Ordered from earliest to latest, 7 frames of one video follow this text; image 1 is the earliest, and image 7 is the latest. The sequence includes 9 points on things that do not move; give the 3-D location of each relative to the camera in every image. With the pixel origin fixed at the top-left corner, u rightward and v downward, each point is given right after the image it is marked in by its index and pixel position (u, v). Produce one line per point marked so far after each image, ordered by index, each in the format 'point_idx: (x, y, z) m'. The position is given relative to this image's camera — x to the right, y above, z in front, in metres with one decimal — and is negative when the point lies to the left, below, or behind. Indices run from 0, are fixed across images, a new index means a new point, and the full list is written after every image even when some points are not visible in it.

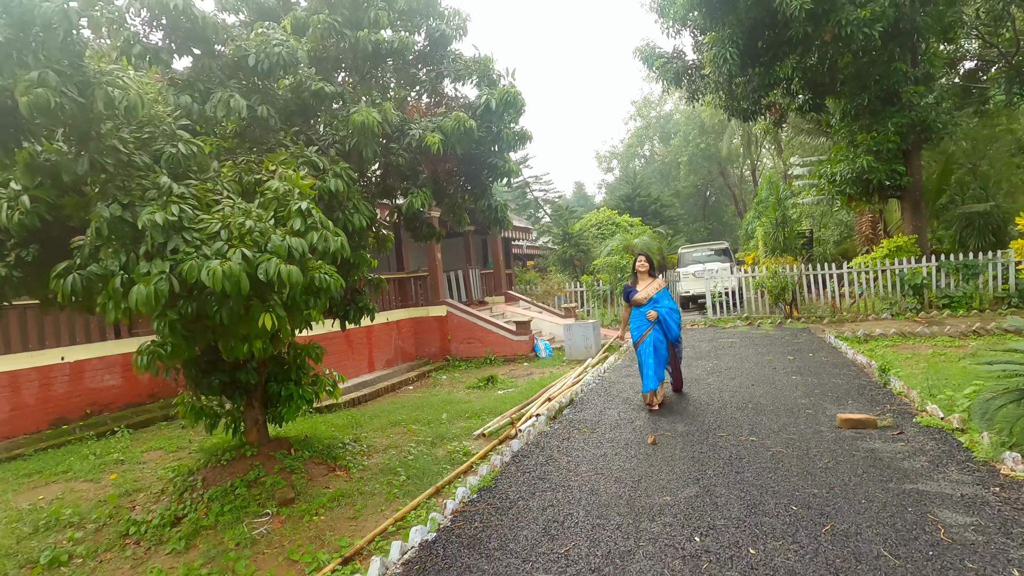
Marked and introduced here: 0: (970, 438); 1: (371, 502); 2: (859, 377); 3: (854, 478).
0: (+3.0, -1.0, +3.5) m
1: (-1.0, -1.5, +3.8) m
2: (+3.5, -0.9, +5.3) m
3: (+2.0, -1.1, +3.1) m
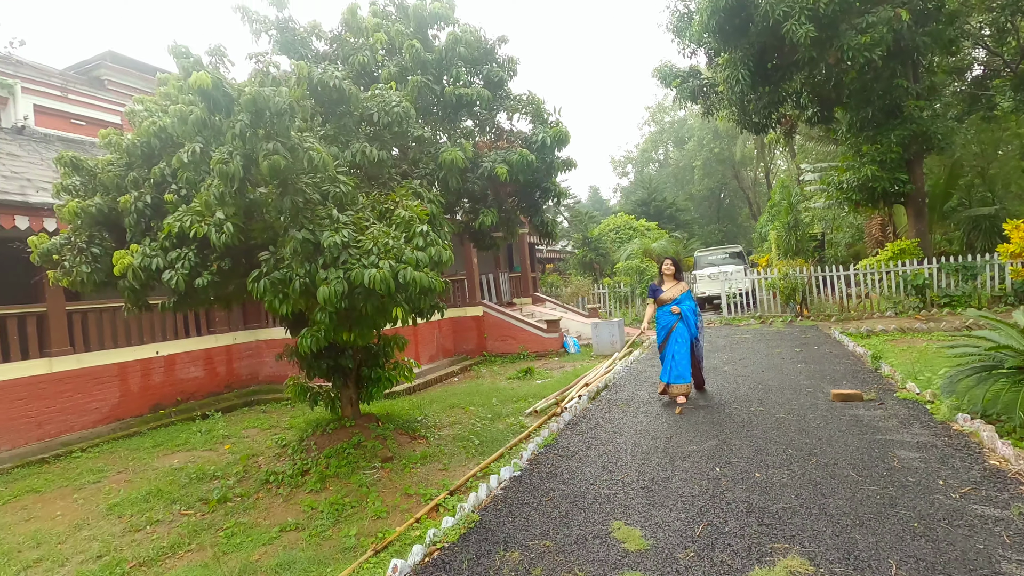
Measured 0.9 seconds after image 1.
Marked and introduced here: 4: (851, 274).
0: (+3.4, -1.0, +4.4) m
1: (-0.5, -1.5, +4.7) m
2: (+4.0, -0.9, +6.1) m
3: (+2.4, -1.1, +3.9) m
4: (+7.3, +0.3, +11.4) m
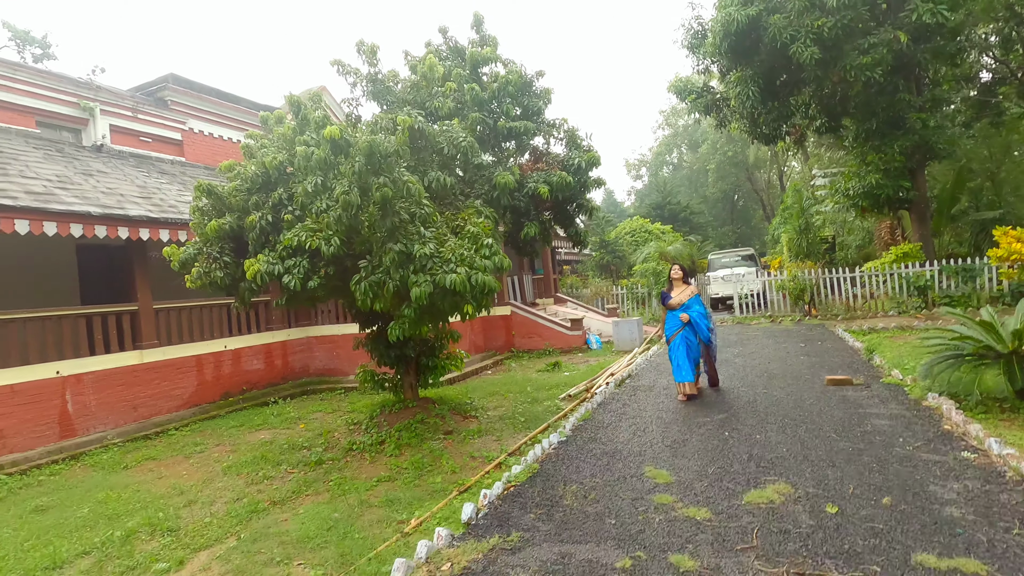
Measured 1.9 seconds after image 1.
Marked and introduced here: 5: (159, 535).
0: (+3.9, -1.0, +5.2) m
1: (-0.1, -1.5, +5.6) m
2: (+4.4, -0.9, +6.9) m
3: (+2.8, -1.1, +4.8) m
4: (+7.9, +0.3, +12.1) m
5: (-2.5, -1.7, +3.8) m
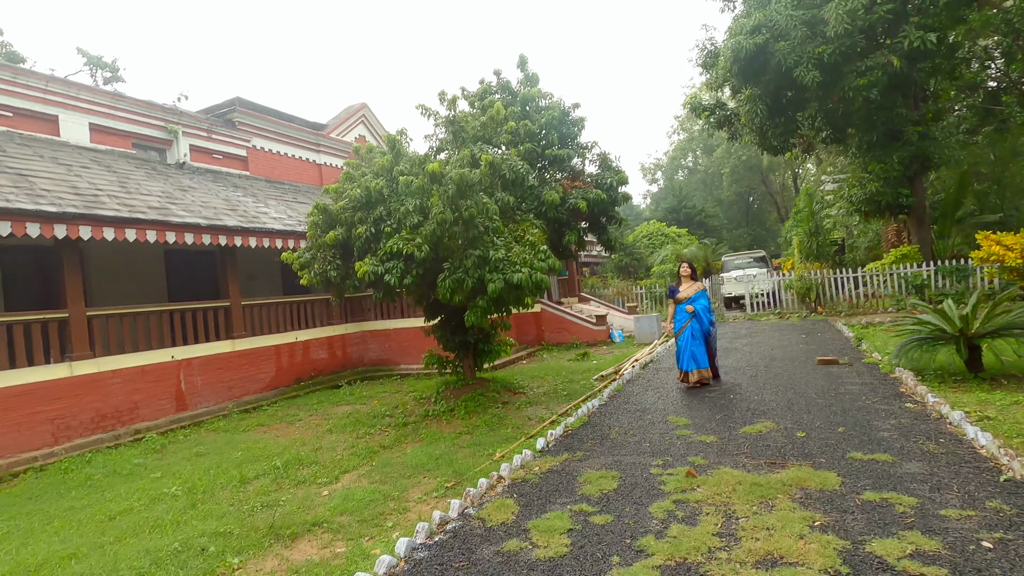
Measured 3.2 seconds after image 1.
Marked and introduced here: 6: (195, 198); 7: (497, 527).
0: (+4.4, -0.9, +6.3) m
1: (+0.5, -1.5, +6.9) m
2: (+5.1, -0.8, +8.1) m
3: (+3.4, -1.0, +6.0) m
4: (+8.6, +0.3, +13.2) m
5: (-2.0, -1.7, +5.1) m
6: (-5.9, +1.7, +9.9) m
7: (-0.1, -1.3, +3.0) m
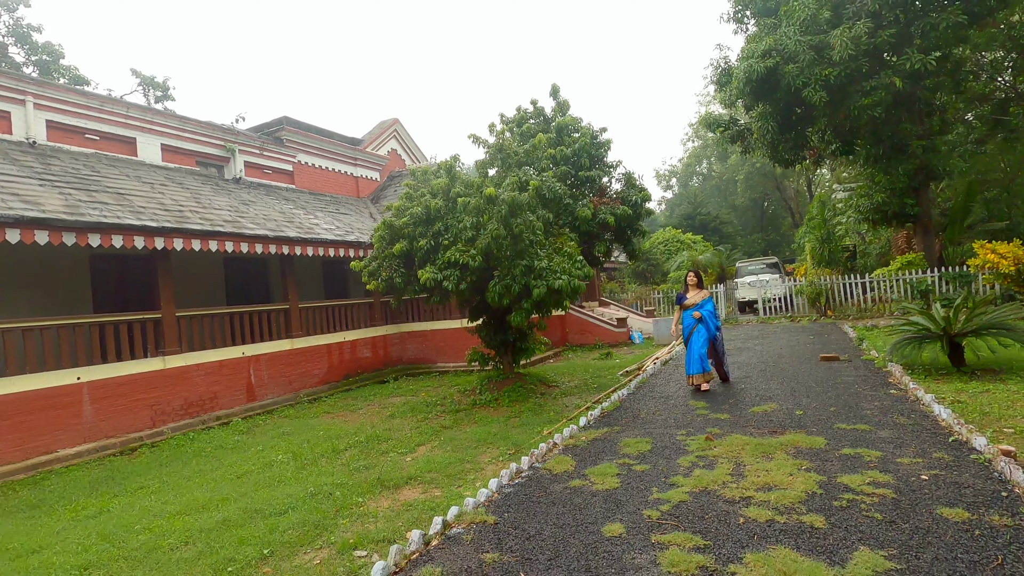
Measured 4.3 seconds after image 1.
0: (+5.0, -1.0, +7.2) m
1: (+1.1, -1.6, +7.8) m
2: (+5.6, -0.9, +8.9) m
3: (+3.9, -1.1, +6.8) m
4: (+9.3, +0.2, +13.9) m
5: (-1.5, -1.8, +6.1) m
6: (-5.3, +1.6, +11.1) m
7: (+0.4, -1.4, +4.0) m
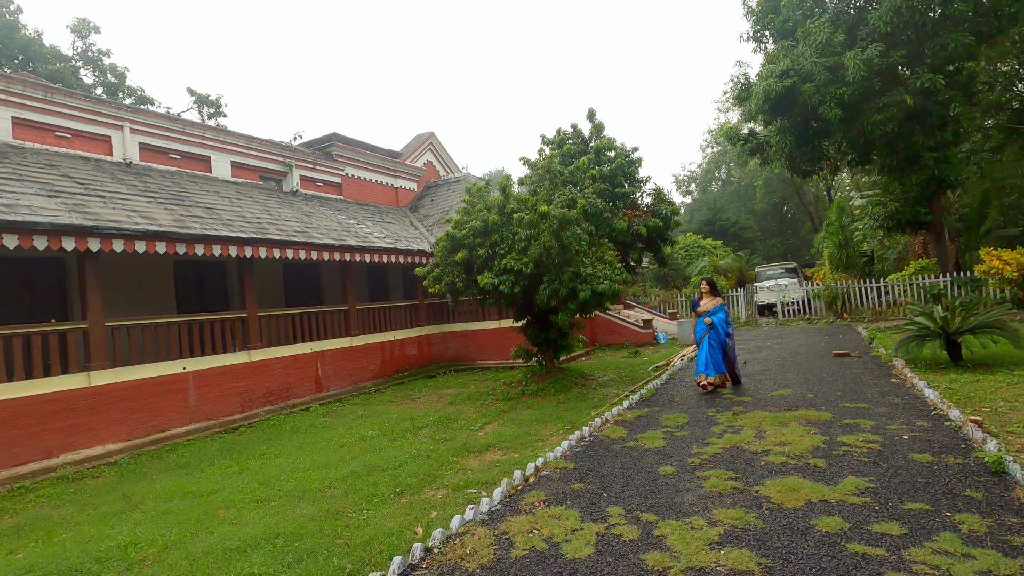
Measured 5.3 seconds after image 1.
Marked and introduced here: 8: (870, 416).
0: (+5.7, -1.0, +8.1) m
1: (+1.8, -1.6, +8.8) m
2: (+6.4, -1.0, +9.8) m
3: (+4.6, -1.1, +7.8) m
4: (+10.2, +0.1, +14.7) m
5: (-0.8, -1.8, +7.2) m
6: (-4.5, +1.5, +12.3) m
7: (+1.0, -1.4, +5.0) m
8: (+3.3, -1.2, +4.9) m
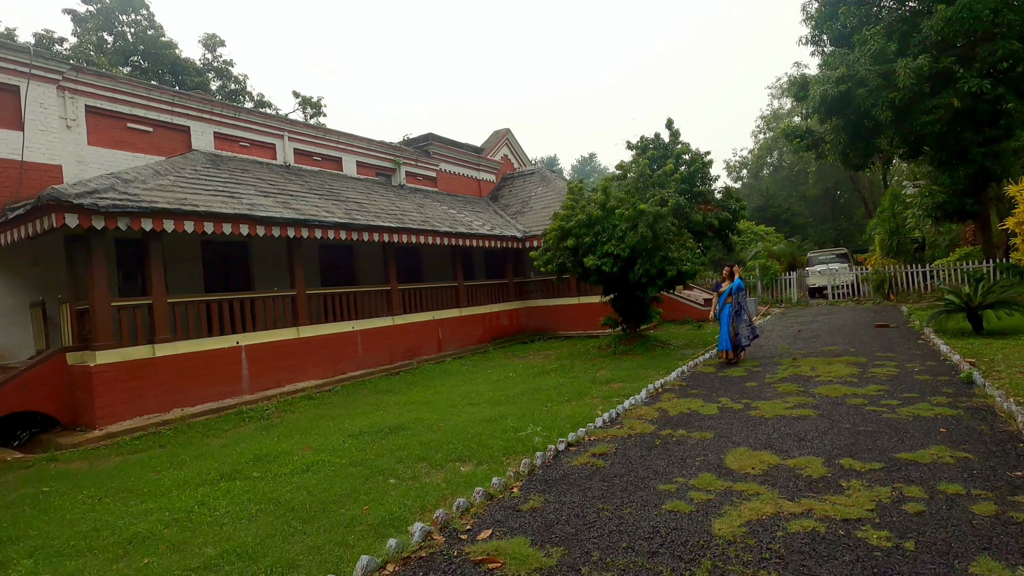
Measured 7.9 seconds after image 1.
0: (+7.5, -0.7, +9.8) m
1: (+3.7, -1.2, +10.9) m
2: (+8.4, -0.6, +11.5) m
3: (+6.5, -0.8, +9.6) m
4: (+12.6, +0.5, +16.1) m
5: (+1.0, -1.4, +9.5) m
6: (-2.2, +2.1, +14.7) m
7: (+2.6, -1.1, +7.1) m
8: (+4.9, -0.9, +6.8) m
